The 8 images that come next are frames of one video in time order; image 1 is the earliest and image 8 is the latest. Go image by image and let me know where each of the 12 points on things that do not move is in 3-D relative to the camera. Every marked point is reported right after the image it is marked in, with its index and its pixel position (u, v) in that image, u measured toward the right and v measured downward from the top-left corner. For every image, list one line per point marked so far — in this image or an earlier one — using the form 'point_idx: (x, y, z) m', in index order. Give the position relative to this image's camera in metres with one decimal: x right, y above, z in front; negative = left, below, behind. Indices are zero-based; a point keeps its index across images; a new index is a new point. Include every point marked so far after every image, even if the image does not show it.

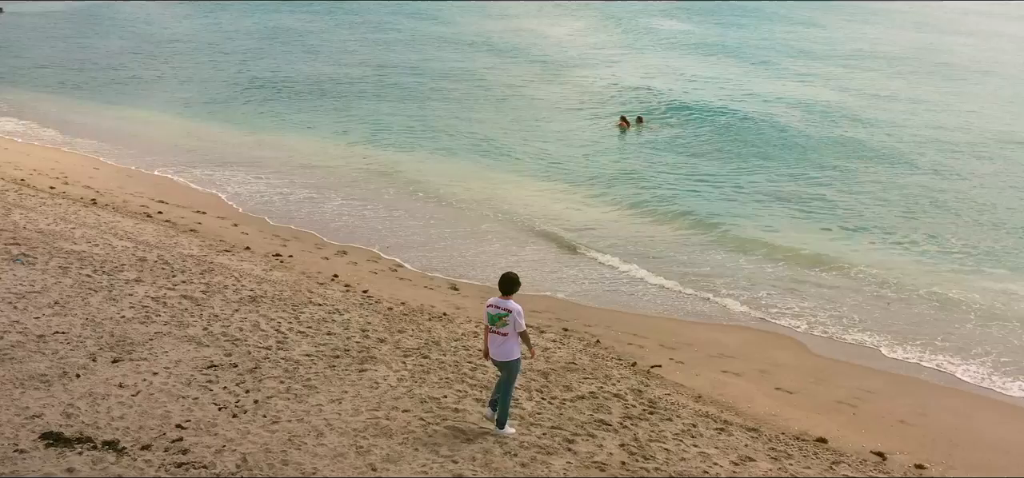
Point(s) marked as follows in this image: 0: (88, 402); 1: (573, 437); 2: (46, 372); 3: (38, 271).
0: (-2.4, -0.9, +6.3) m
1: (+0.3, -1.1, +6.2) m
2: (-2.8, -0.8, +6.8) m
3: (-3.7, -0.3, +9.0) m
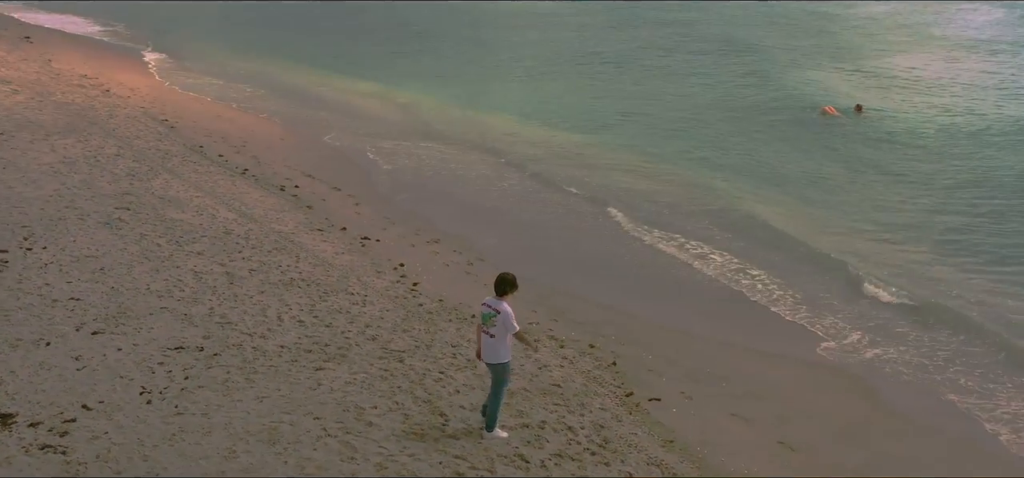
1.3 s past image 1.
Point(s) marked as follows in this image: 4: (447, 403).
0: (-2.7, -0.8, +6.5) m
1: (-0.2, -1.1, +5.6) m
2: (-3.0, -0.6, +7.0) m
3: (-3.3, 0.0, +9.4) m
4: (-0.4, -0.9, +6.4) m
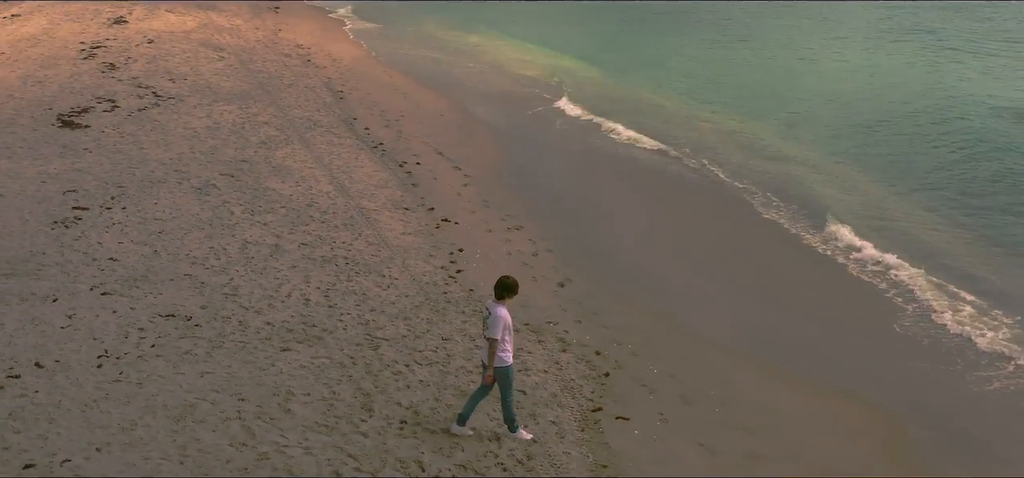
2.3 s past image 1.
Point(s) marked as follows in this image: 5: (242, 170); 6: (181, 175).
0: (-3.0, -0.5, +6.9) m
1: (-0.8, -1.1, +5.4) m
2: (-3.1, -0.3, +7.4) m
3: (-2.7, +0.3, +9.8) m
4: (-0.7, -0.9, +6.2) m
5: (-2.6, +0.7, +11.2) m
6: (-3.1, +0.6, +10.6) m
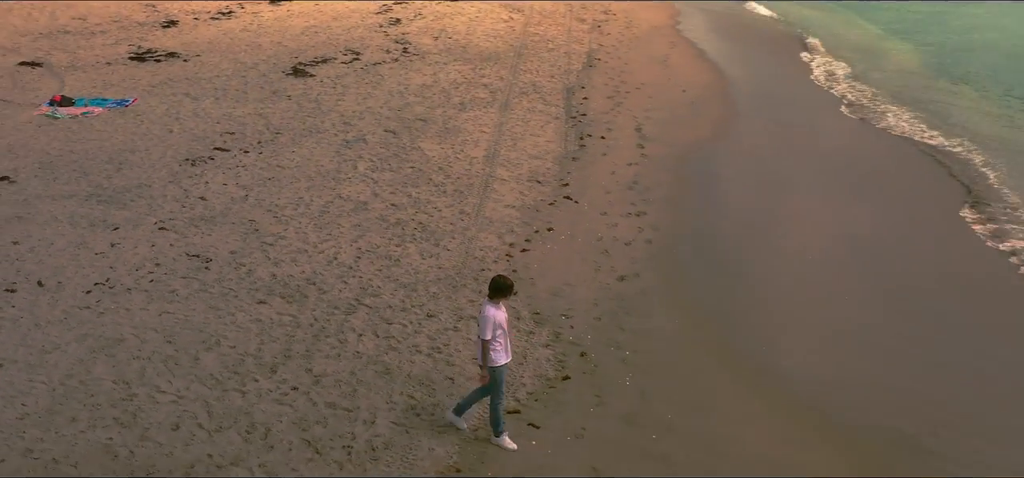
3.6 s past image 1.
0: (-3.0, -0.1, +7.7) m
1: (-1.6, -0.9, +5.6) m
2: (-2.9, +0.1, +8.2) m
3: (-1.6, +0.8, +10.3) m
4: (-1.2, -0.7, +6.3) m
5: (-1.0, +1.1, +11.5) m
6: (-1.7, +1.1, +11.2) m
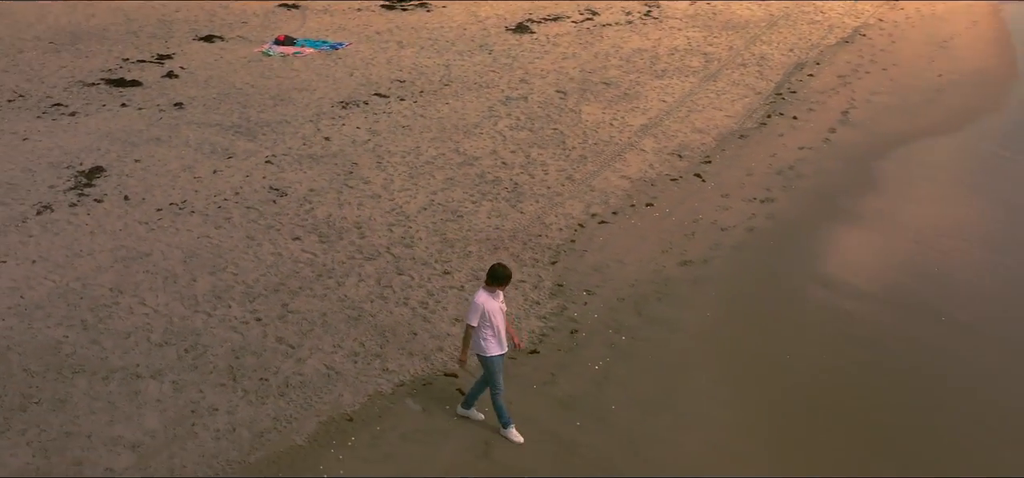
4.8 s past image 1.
0: (-2.5, +0.5, +8.5) m
1: (-2.0, -0.5, +6.1) m
2: (-2.2, +0.7, +9.0) m
3: (-0.2, +1.2, +10.5) m
4: (-1.4, -0.3, +6.6) m
5: (+0.7, +1.5, +11.4) m
6: (0.0, +1.5, +11.3) m
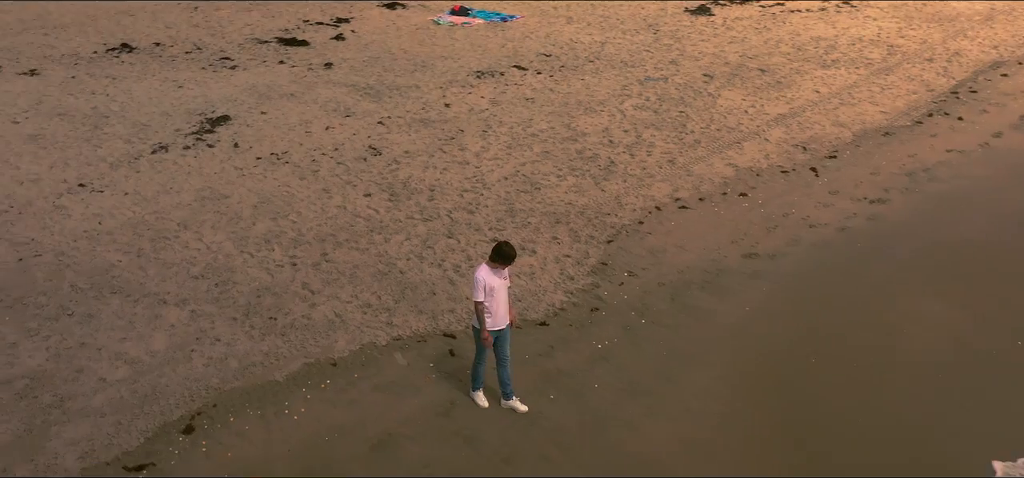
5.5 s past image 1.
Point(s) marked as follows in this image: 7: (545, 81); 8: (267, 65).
0: (-1.8, +0.9, +9.1) m
1: (-1.9, -0.2, +6.7) m
2: (-1.3, +1.1, +9.5) m
3: (+1.0, +1.4, +10.4) m
4: (-1.2, 0.0, +7.0) m
5: (+2.2, +1.6, +11.1) m
6: (+1.5, +1.7, +11.2) m
7: (+0.3, +1.5, +10.5) m
8: (-2.3, +1.6, +10.7) m
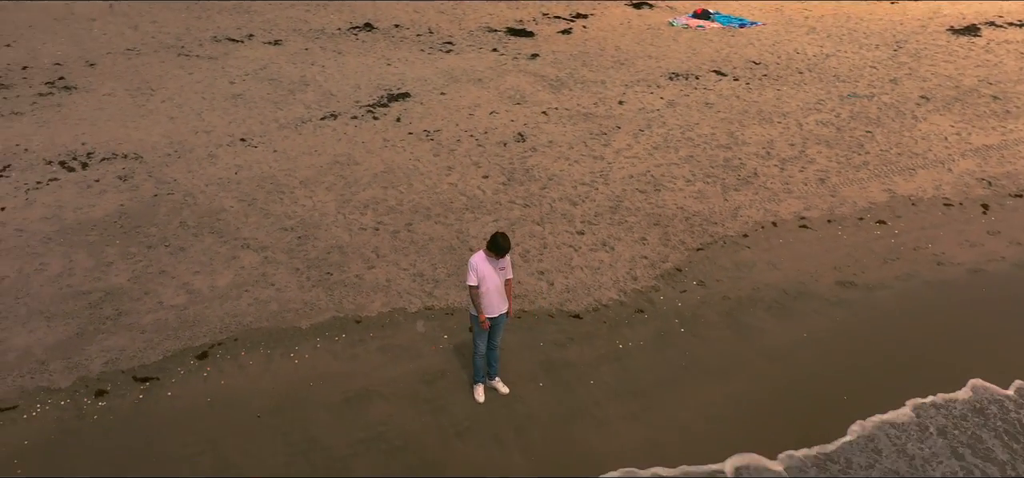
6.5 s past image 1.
0: (-0.4, +1.1, +9.6) m
1: (-1.5, +0.1, +7.3) m
2: (+0.1, +1.2, +9.8) m
3: (+2.7, +1.2, +10.0) m
4: (-0.6, +0.1, +7.4) m
5: (+4.0, +1.2, +10.2) m
6: (+3.4, +1.4, +10.5) m
7: (+2.0, +1.4, +10.2) m
8: (-0.3, +1.9, +11.3) m
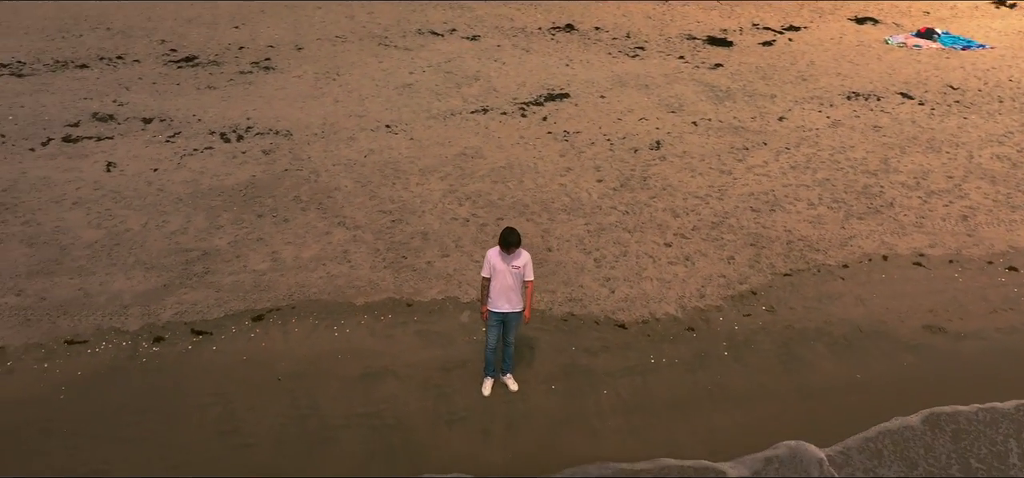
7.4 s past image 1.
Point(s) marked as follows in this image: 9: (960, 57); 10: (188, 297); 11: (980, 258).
0: (+0.9, +1.1, +9.6) m
1: (-0.9, +0.2, +7.7) m
2: (+1.5, +1.1, +9.6) m
3: (+3.9, +0.8, +9.1) m
4: (0.0, +0.2, +7.6) m
5: (+5.3, +0.7, +9.0) m
6: (+4.8, +1.0, +9.4) m
7: (+3.4, +1.1, +9.5) m
8: (+1.5, +1.8, +11.2) m
9: (+4.4, +1.8, +11.2) m
10: (-1.9, -0.3, +6.7) m
11: (+3.0, -0.1, +7.2) m
